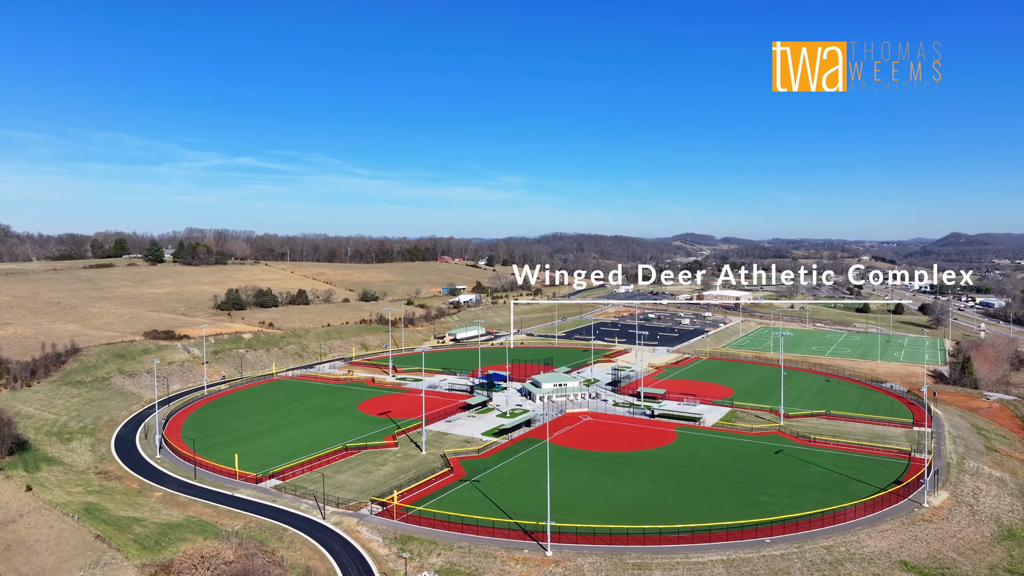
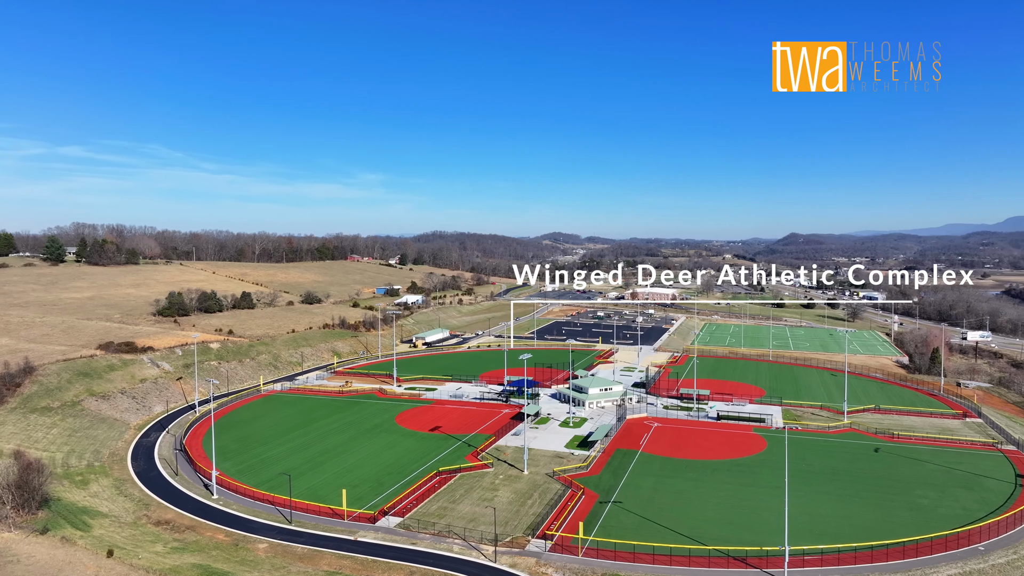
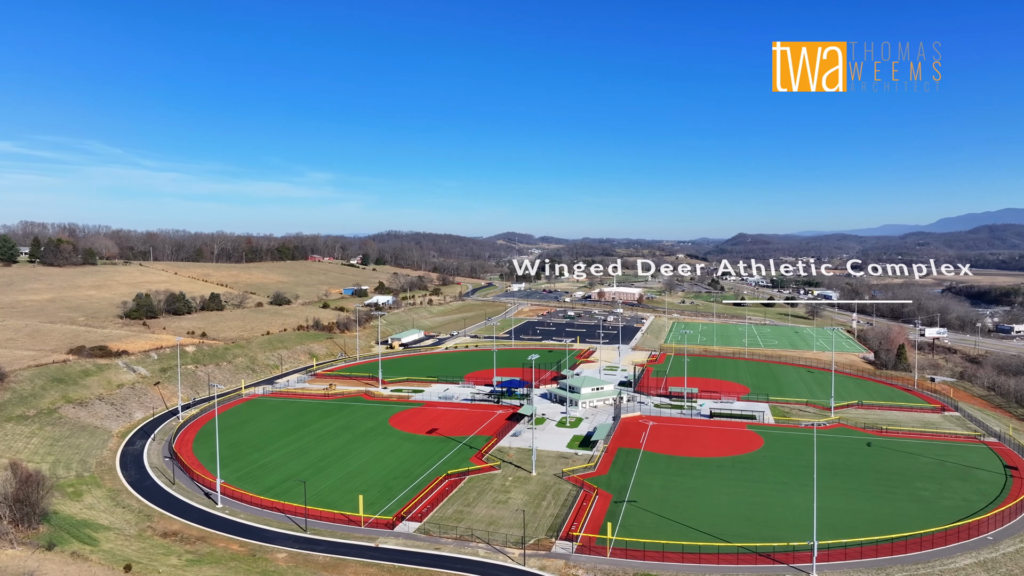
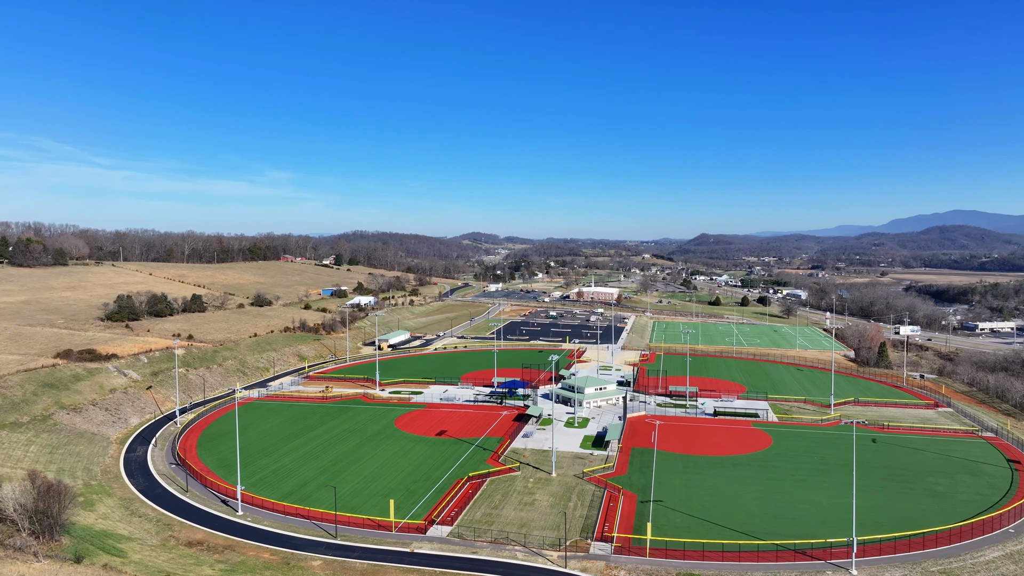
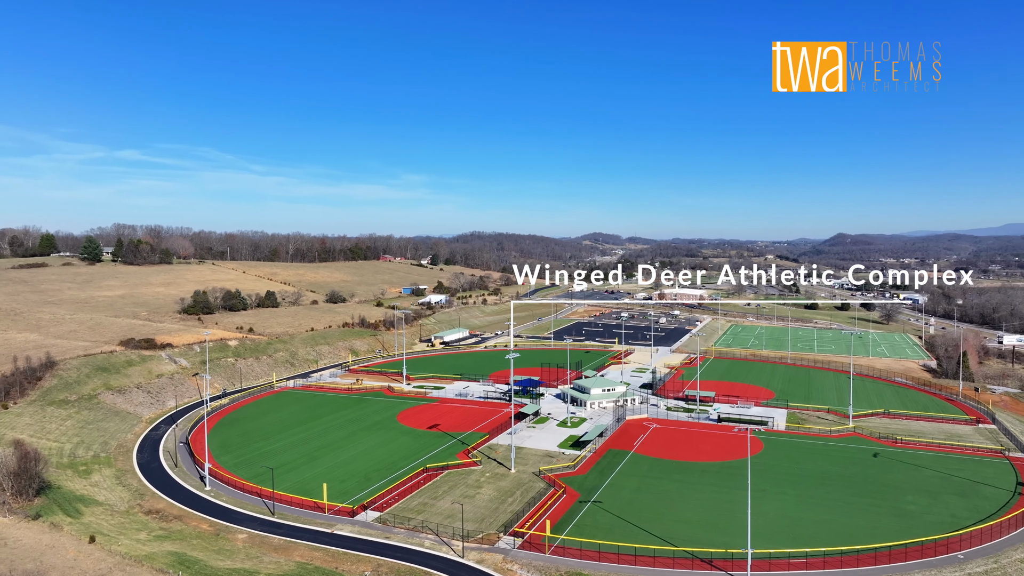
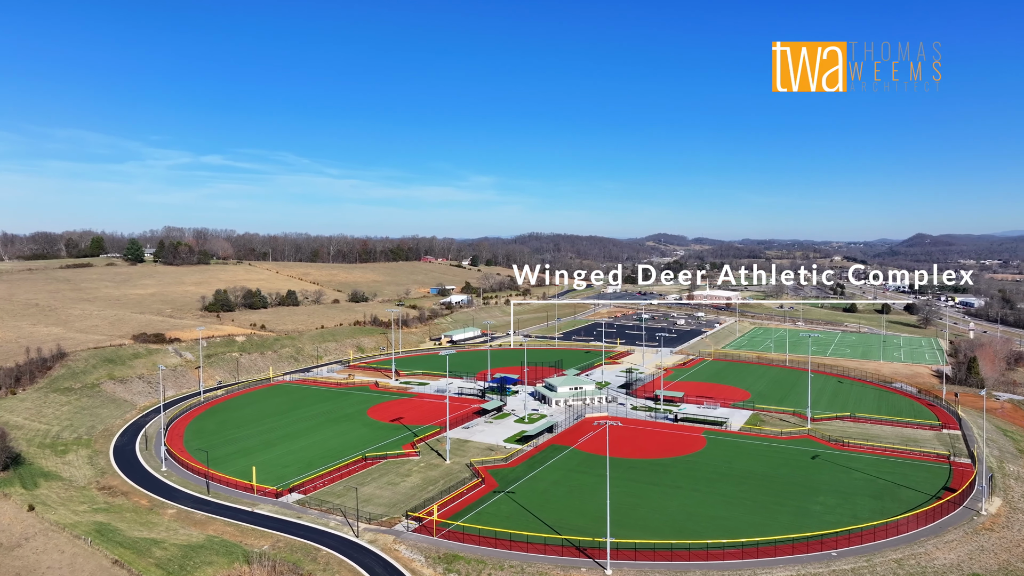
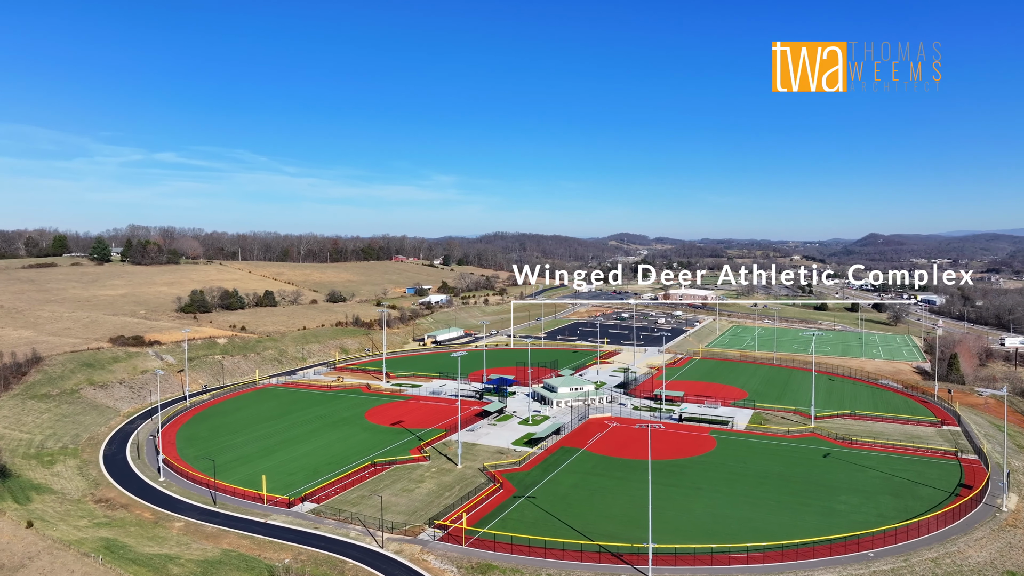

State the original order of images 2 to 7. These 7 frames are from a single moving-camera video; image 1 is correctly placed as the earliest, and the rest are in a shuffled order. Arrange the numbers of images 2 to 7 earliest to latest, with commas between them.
6, 7, 5, 2, 3, 4
